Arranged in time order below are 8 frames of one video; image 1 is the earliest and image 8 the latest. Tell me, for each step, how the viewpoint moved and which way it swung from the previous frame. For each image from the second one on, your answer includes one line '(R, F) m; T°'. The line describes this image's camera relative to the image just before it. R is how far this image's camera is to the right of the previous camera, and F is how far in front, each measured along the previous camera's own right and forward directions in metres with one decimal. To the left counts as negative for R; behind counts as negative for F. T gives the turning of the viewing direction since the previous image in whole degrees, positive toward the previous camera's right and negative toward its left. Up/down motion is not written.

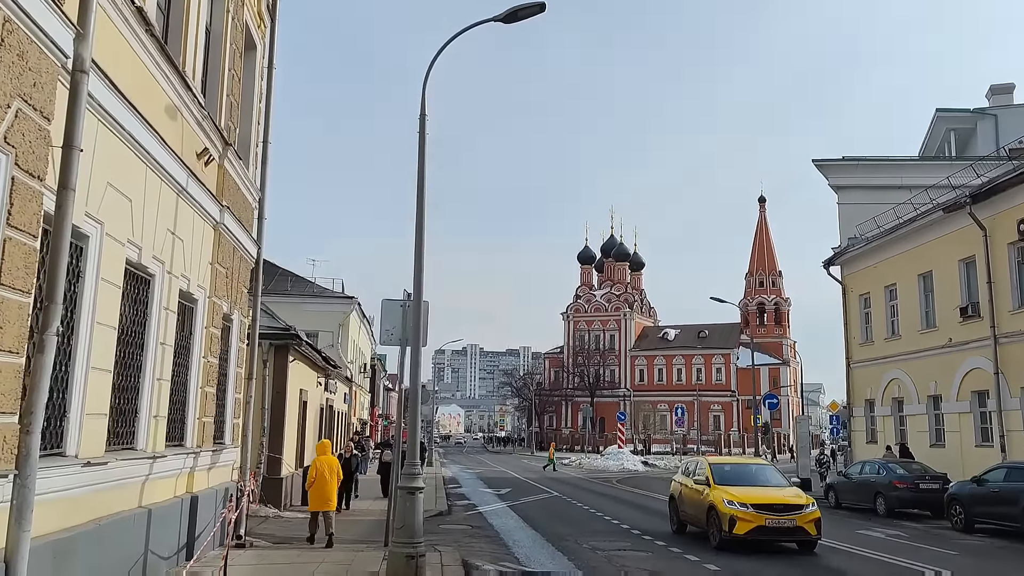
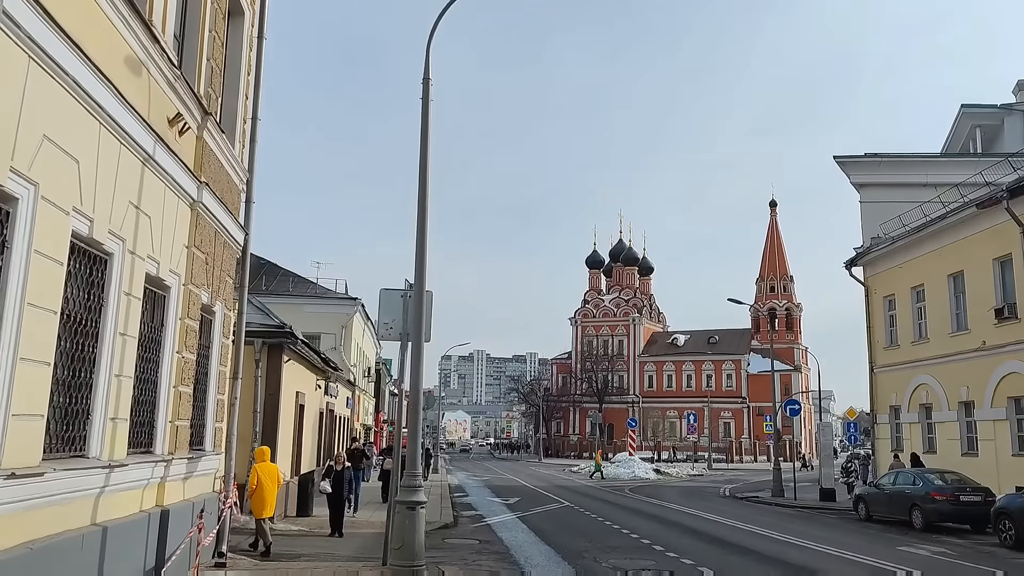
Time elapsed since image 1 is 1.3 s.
(-0.1, +1.2) m; 0°
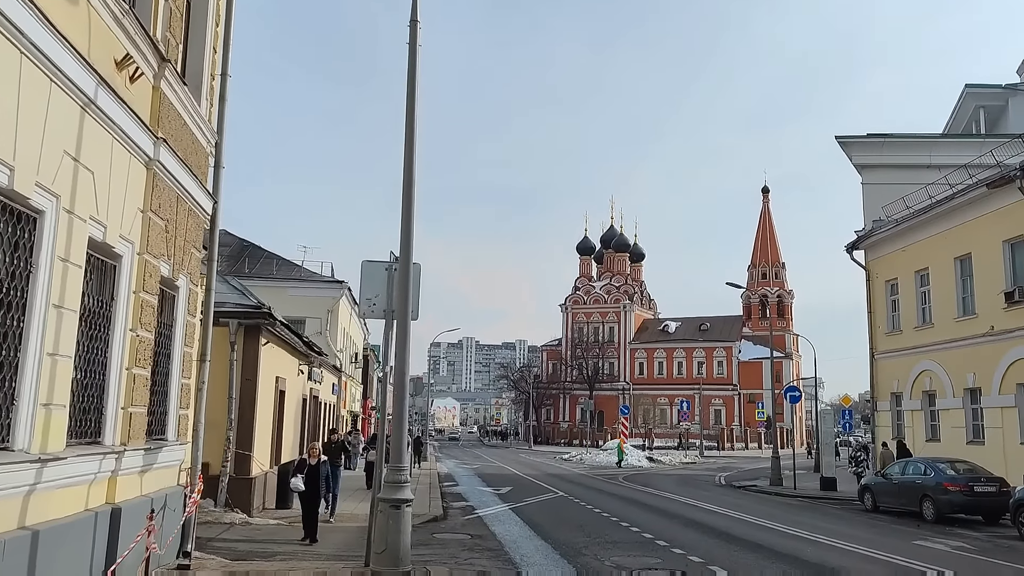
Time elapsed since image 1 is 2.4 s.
(-0.1, +1.0) m; +1°
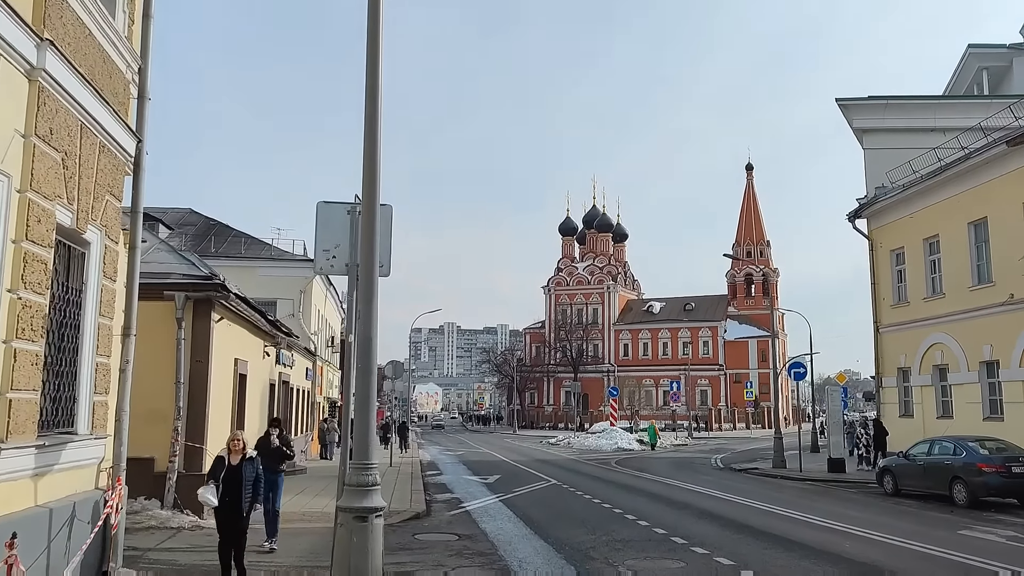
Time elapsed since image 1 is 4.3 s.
(-0.1, +1.8) m; +1°
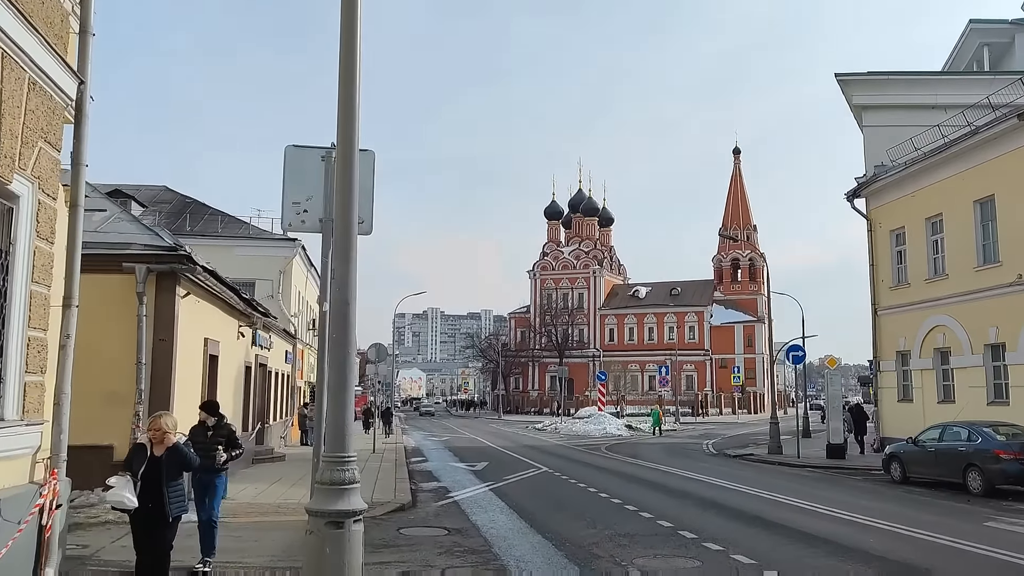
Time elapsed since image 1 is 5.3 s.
(-0.1, +1.0) m; +1°
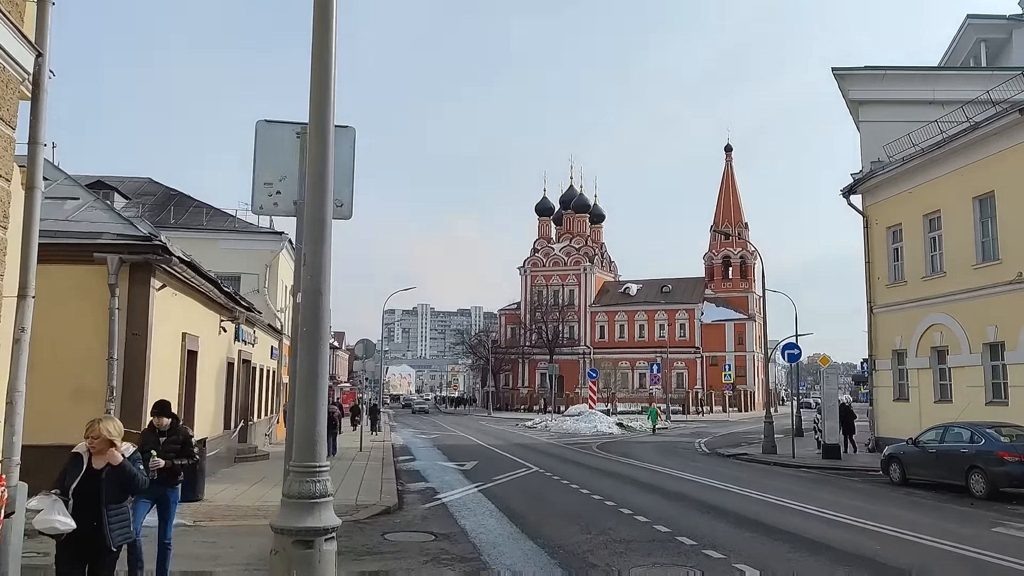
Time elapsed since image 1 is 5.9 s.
(0.0, +0.5) m; +1°
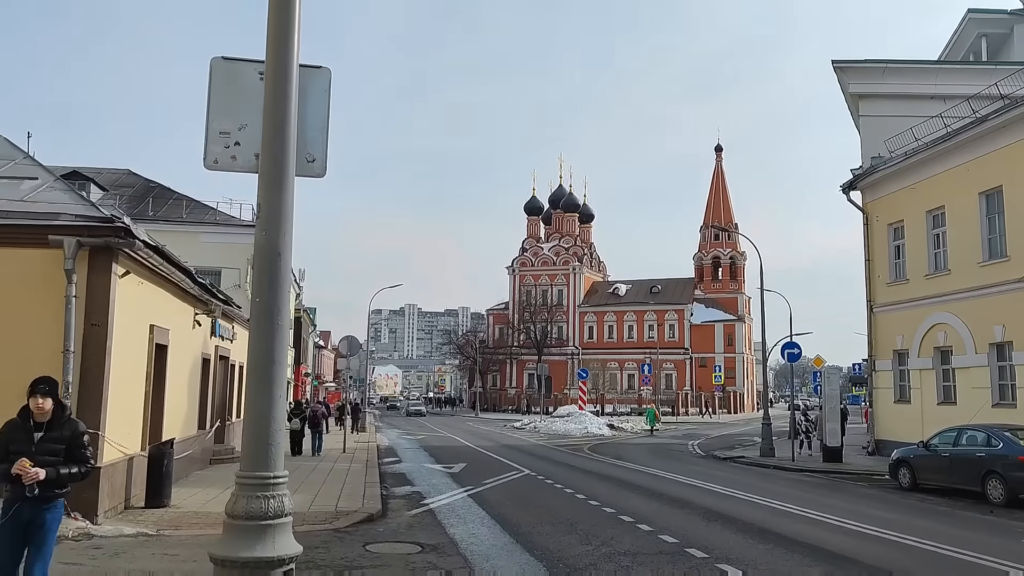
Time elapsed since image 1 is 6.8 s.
(-0.1, +0.9) m; +1°
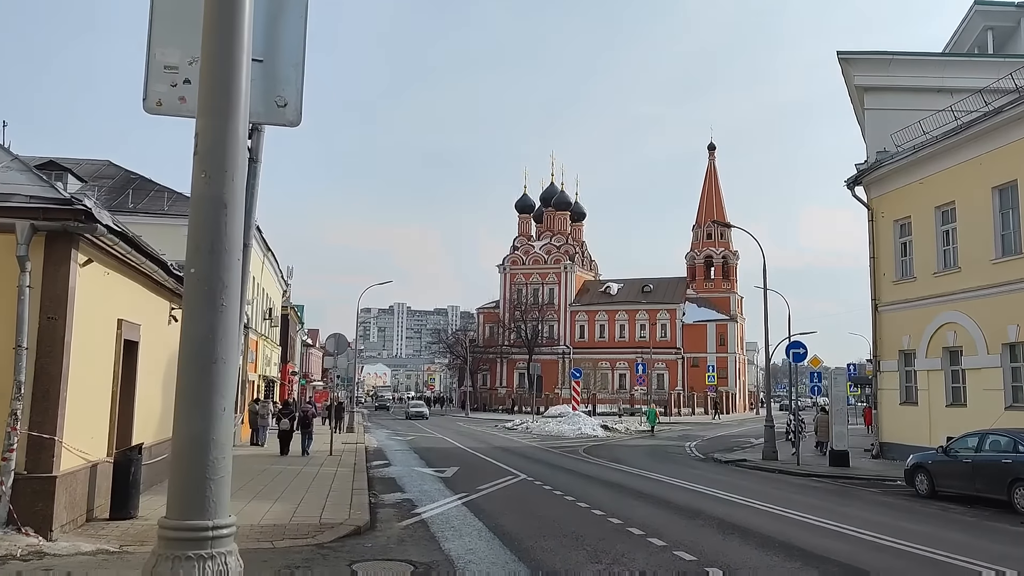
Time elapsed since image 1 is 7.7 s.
(-0.2, +0.9) m; +1°
